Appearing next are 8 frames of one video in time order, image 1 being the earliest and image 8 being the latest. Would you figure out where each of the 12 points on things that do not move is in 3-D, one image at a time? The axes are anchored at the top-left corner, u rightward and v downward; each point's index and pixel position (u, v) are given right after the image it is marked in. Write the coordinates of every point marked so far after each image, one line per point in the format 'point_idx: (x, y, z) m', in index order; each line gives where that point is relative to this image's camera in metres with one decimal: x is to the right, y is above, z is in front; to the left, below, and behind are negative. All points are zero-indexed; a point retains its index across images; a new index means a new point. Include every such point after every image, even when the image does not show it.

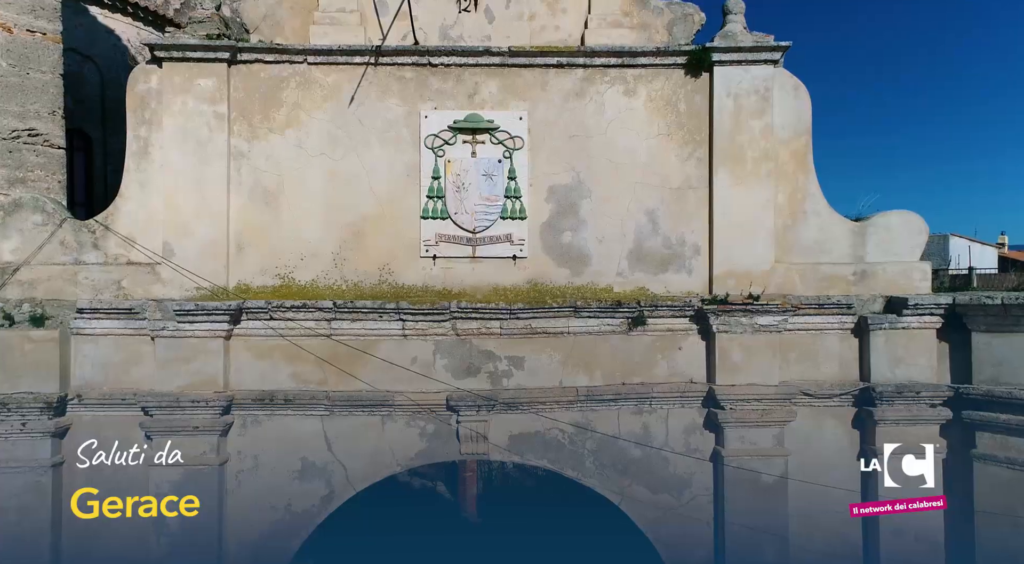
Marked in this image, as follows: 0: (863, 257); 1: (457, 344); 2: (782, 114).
0: (+2.9, +0.2, +5.3) m
1: (-0.4, -0.5, +5.1) m
2: (+2.2, +1.4, +5.3) m
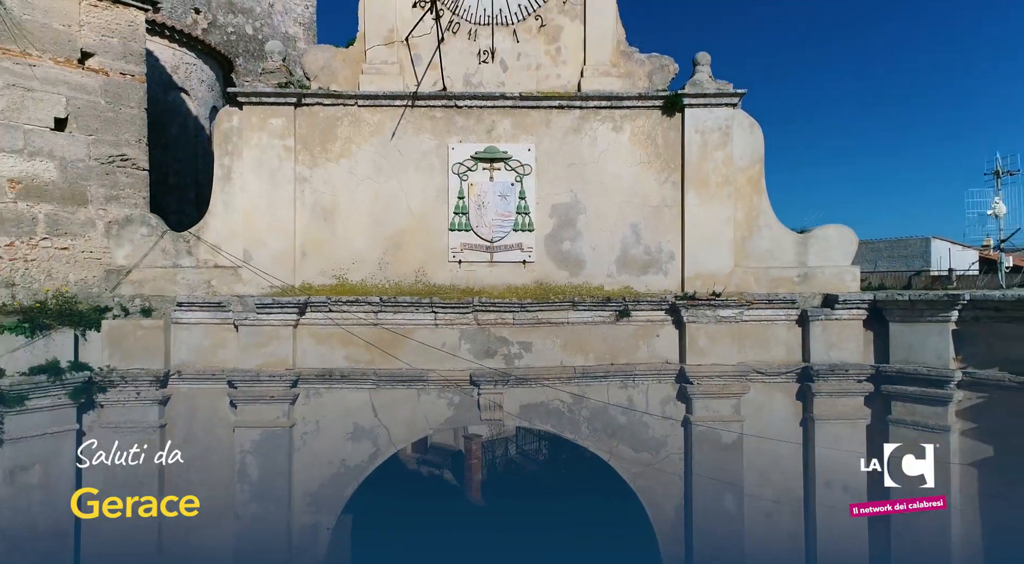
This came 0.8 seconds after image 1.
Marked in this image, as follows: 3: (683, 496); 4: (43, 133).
0: (+3.0, +0.2, +6.5) m
1: (-0.3, -0.5, +6.3) m
2: (+2.3, +1.4, +6.5) m
3: (+1.7, -2.1, +6.3) m
4: (-4.9, +1.6, +6.6) m
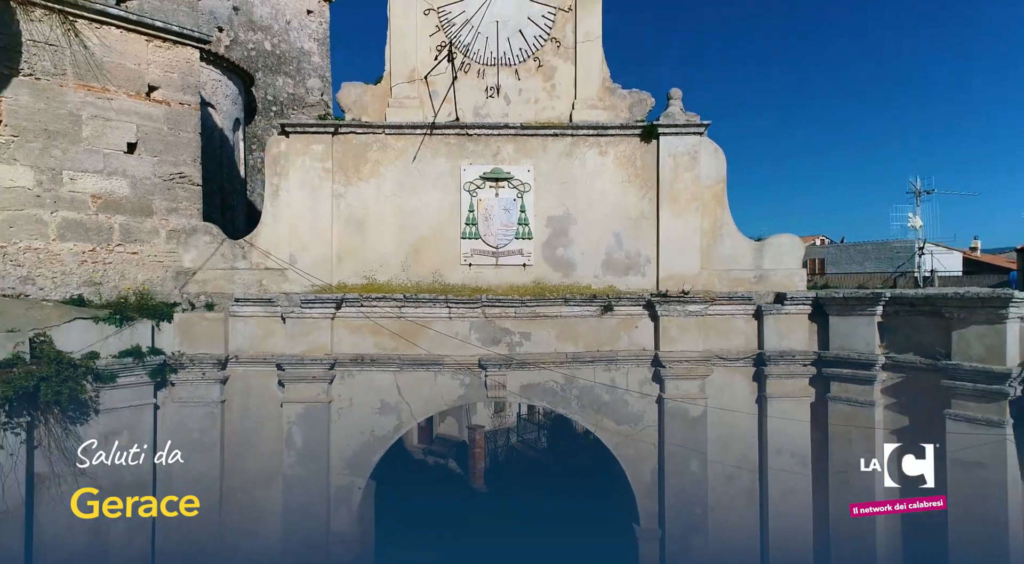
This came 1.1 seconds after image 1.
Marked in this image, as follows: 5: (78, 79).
0: (+3.0, +0.2, +7.7) m
1: (-0.3, -0.5, +7.6) m
2: (+2.4, +1.4, +7.7) m
3: (+1.7, -2.1, +7.6) m
4: (-4.9, +1.6, +7.8) m
5: (-5.2, +2.4, +7.5) m
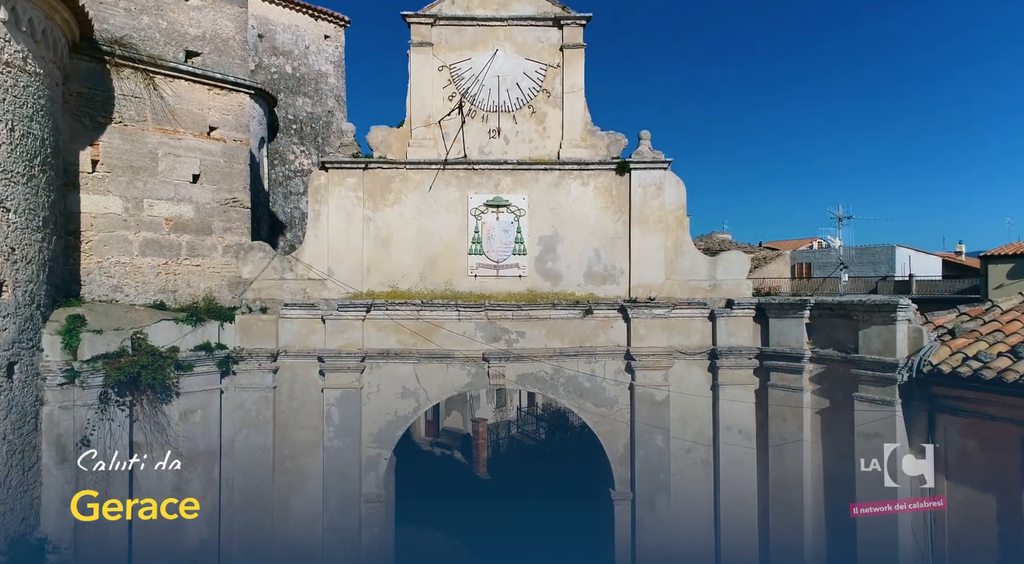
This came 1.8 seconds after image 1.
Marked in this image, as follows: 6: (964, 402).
0: (+3.0, +0.1, +9.4) m
1: (-0.3, -0.6, +9.2) m
2: (+2.3, +1.3, +9.4) m
3: (+1.7, -2.3, +9.2) m
4: (-4.9, +1.5, +9.5) m
5: (-5.2, +2.3, +9.2) m
6: (+5.1, -1.3, +7.1) m
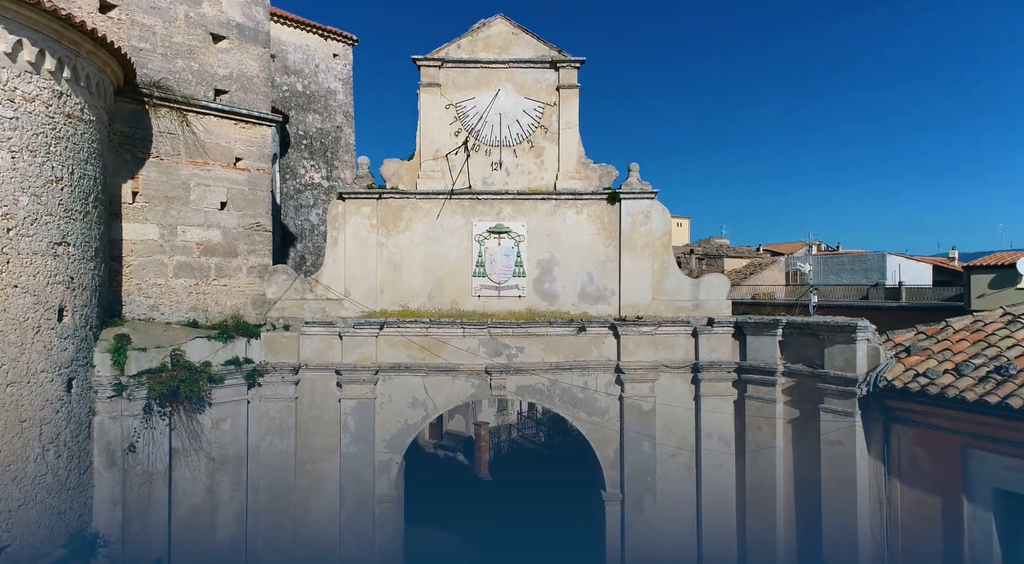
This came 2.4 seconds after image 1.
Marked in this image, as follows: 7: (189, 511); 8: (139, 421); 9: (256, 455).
0: (+3.0, -0.2, +10.3) m
1: (-0.3, -0.9, +10.1) m
2: (+2.3, +0.9, +10.3) m
3: (+1.7, -2.6, +10.1) m
4: (-4.9, +1.1, +10.4) m
5: (-5.2, +2.0, +10.2) m
6: (+5.1, -1.6, +8.0) m
7: (-4.6, -3.3, +9.1) m
8: (-5.0, -1.9, +8.6) m
9: (-3.9, -2.7, +9.7) m
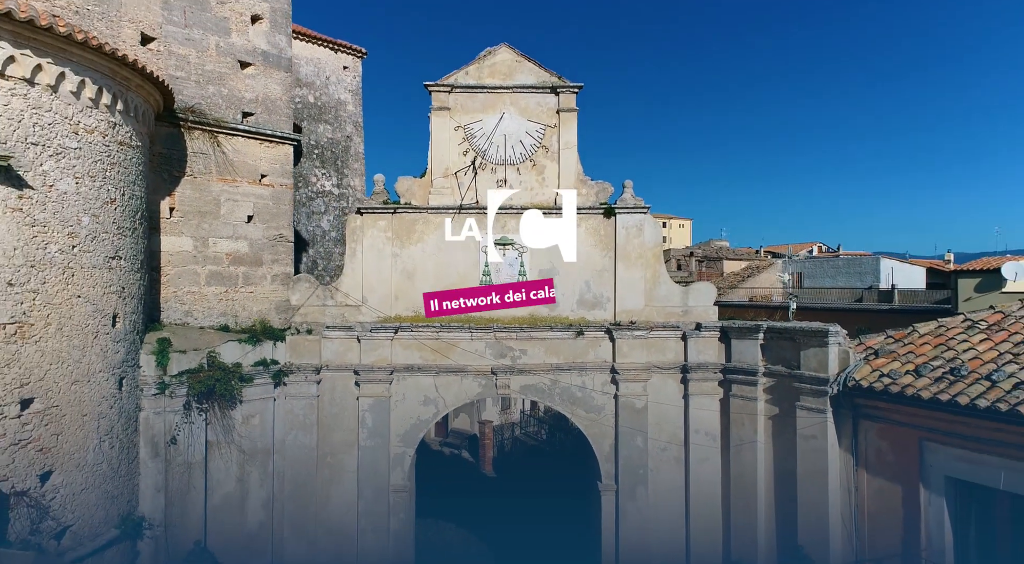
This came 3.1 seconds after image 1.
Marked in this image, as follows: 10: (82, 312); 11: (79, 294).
0: (+3.1, -0.4, +11.2) m
1: (-0.3, -1.1, +11.0) m
2: (+2.4, +0.8, +11.2) m
3: (+1.8, -2.7, +11.0) m
4: (-4.8, +1.0, +11.3) m
5: (-5.1, +1.9, +11.1) m
6: (+5.1, -1.8, +8.8) m
7: (-4.6, -3.4, +10.0) m
8: (-5.0, -2.0, +9.5) m
9: (-3.9, -2.8, +10.7) m
10: (-5.3, -0.4, +7.9) m
11: (-5.3, -0.1, +7.8) m
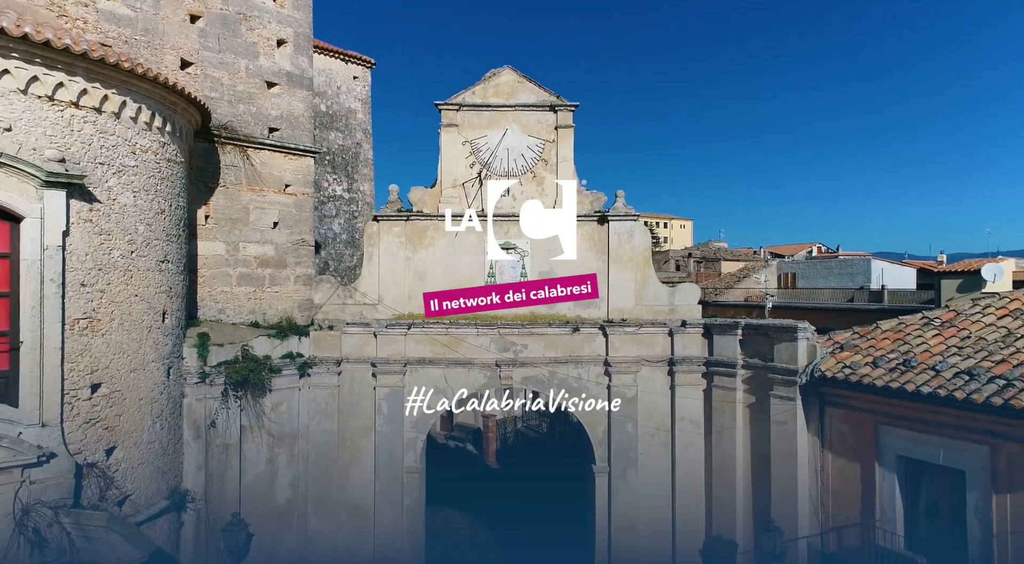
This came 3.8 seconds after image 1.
0: (+3.1, -0.4, +12.3) m
1: (-0.2, -1.1, +12.1) m
2: (+2.5, +0.8, +12.3) m
3: (+1.8, -2.7, +12.1) m
4: (-4.8, +1.0, +12.5) m
5: (-5.1, +1.9, +12.2) m
6: (+5.2, -1.8, +9.9) m
7: (-4.5, -3.4, +11.1) m
8: (-4.9, -2.0, +10.6) m
9: (-3.8, -2.8, +11.8) m
10: (-5.3, -0.4, +9.0) m
11: (-5.3, -0.2, +8.9) m
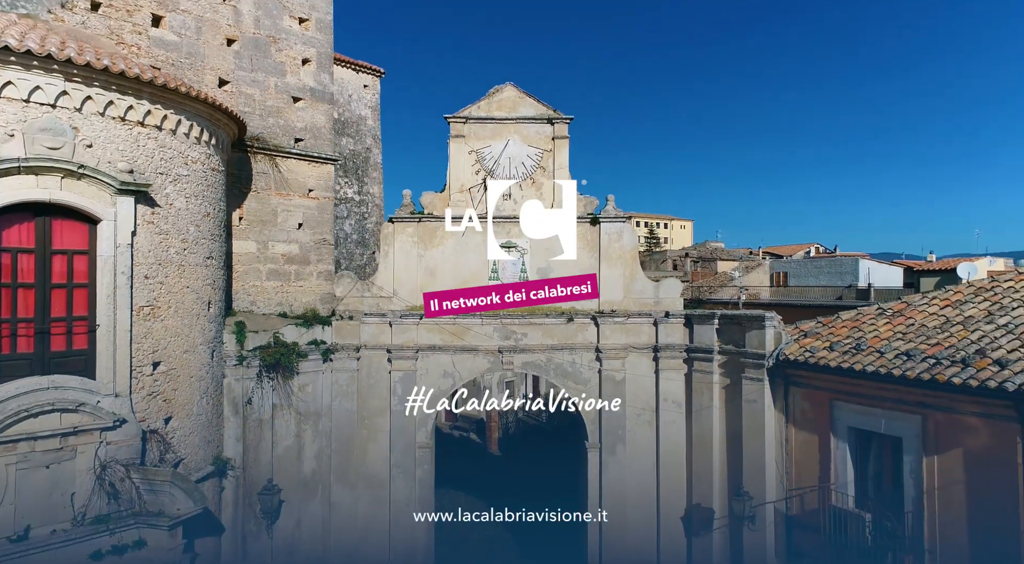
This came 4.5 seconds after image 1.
0: (+3.2, -0.3, +13.6) m
1: (-0.2, -1.0, +13.5) m
2: (+2.5, +0.9, +13.6) m
3: (+1.8, -2.6, +13.5) m
4: (-4.8, +1.1, +13.8) m
5: (-5.1, +2.0, +13.6) m
6: (+5.2, -1.7, +11.3) m
7: (-4.5, -3.3, +12.5) m
8: (-4.9, -1.9, +12.0) m
9: (-3.8, -2.7, +13.2) m
10: (-5.3, -0.3, +10.4) m
11: (-5.3, -0.1, +10.3) m
